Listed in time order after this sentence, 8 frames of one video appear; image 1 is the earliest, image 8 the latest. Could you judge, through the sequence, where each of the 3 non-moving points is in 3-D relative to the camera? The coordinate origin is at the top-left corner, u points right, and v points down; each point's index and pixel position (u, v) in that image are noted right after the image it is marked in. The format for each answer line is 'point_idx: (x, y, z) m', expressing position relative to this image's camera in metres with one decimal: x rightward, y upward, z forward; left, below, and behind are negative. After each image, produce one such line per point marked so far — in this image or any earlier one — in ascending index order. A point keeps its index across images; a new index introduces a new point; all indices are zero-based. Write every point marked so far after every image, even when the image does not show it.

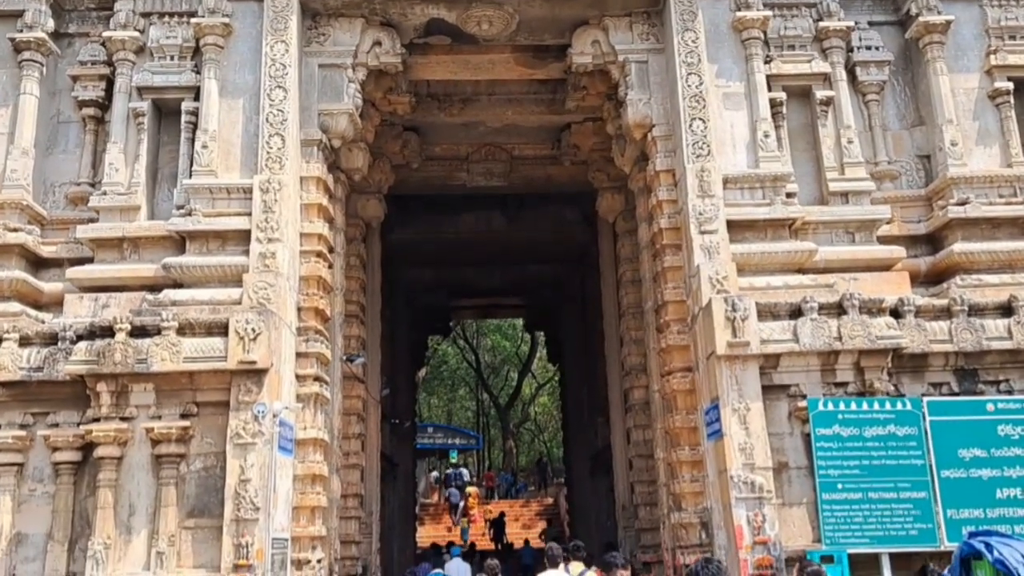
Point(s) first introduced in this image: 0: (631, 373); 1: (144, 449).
0: (+1.3, -1.0, +10.5) m
1: (-2.8, -1.2, +7.3) m
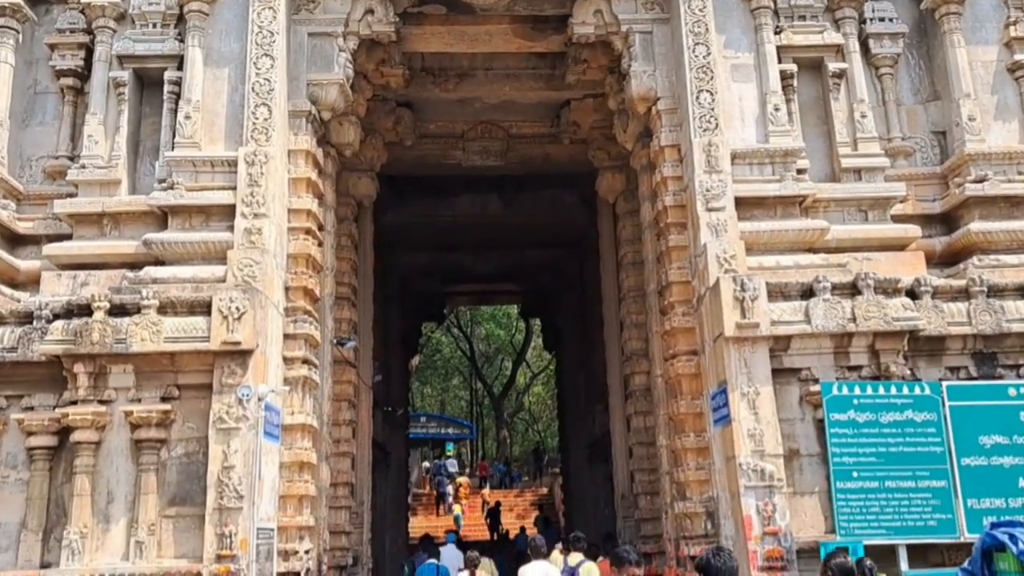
0: (+1.3, -0.8, +10.1) m
1: (-2.8, -1.1, +6.9) m
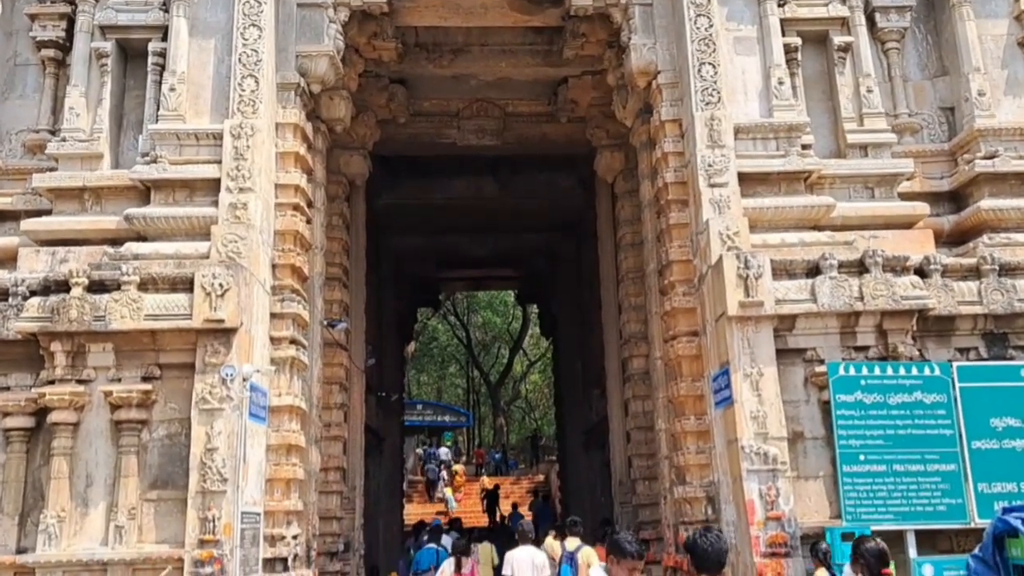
0: (+1.2, -0.6, +9.9) m
1: (-2.9, -0.9, +6.6) m
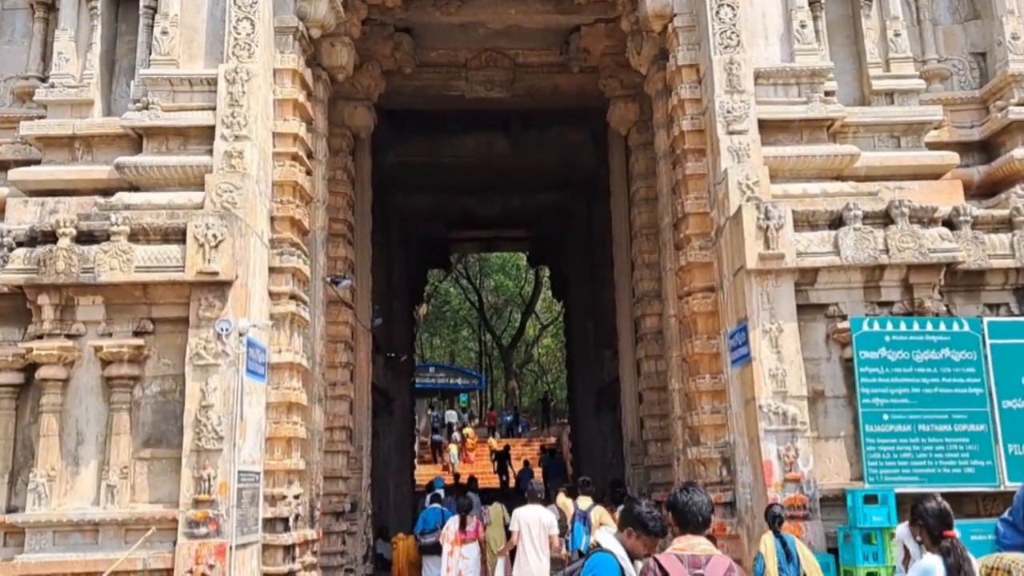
0: (+1.3, -0.1, +9.6) m
1: (-2.8, -0.6, +6.4) m
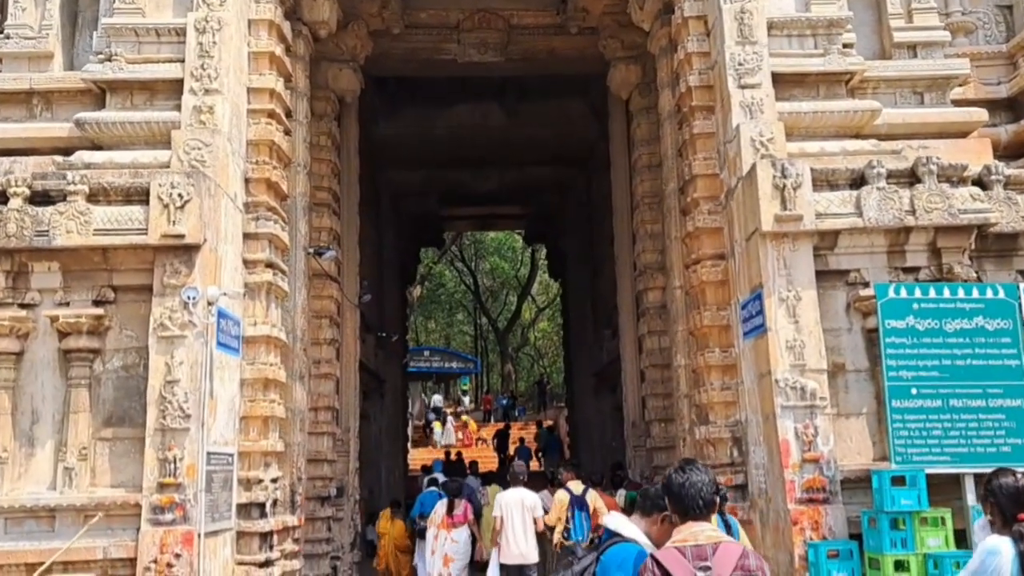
0: (+1.3, +0.1, +9.0) m
1: (-2.9, -0.3, +5.9) m
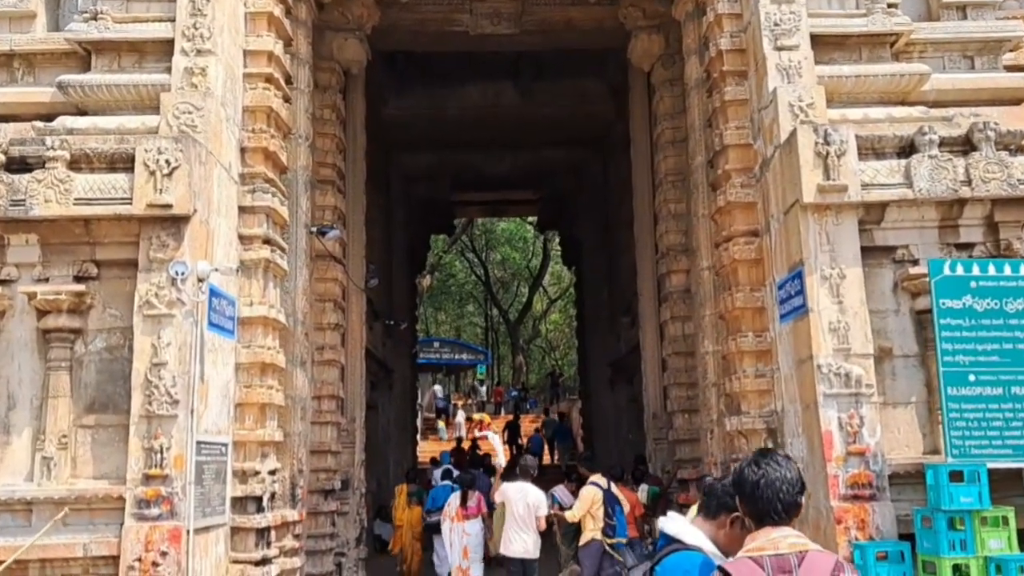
0: (+1.4, +0.3, +8.5) m
1: (-2.8, -0.2, +5.4) m
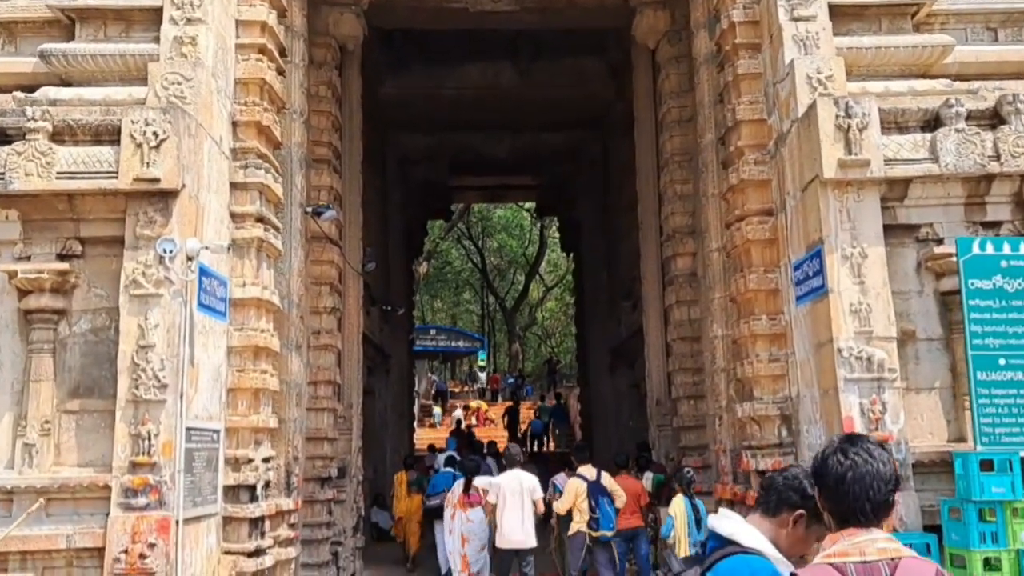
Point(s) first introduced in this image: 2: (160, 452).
0: (+1.4, +0.4, +8.3) m
1: (-2.7, -0.1, +5.2) m
2: (-1.8, -0.8, +4.9) m
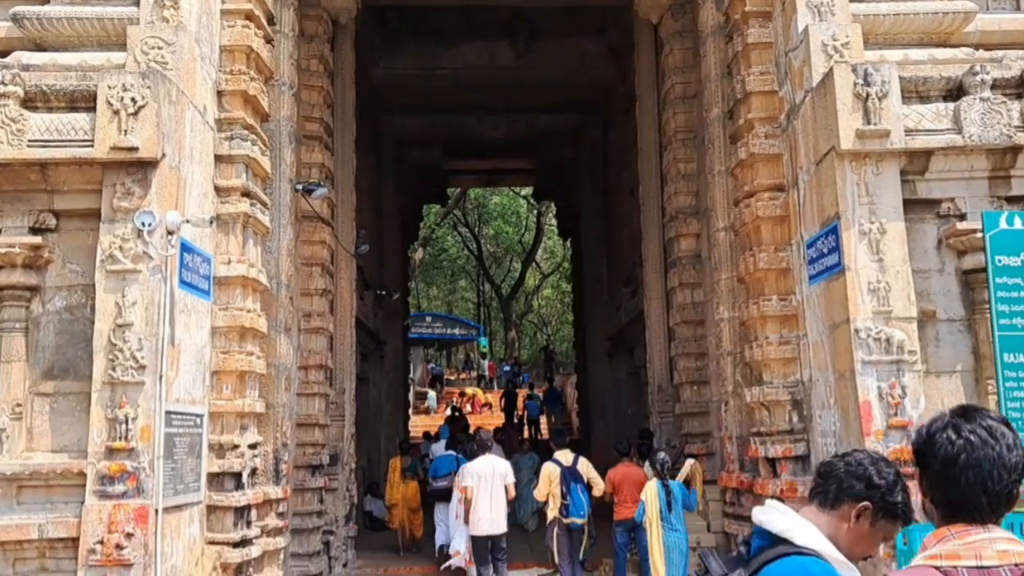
0: (+1.4, +0.6, +8.0) m
1: (-2.7, +0.1, +4.9) m
2: (-1.8, -0.7, +4.6) m
